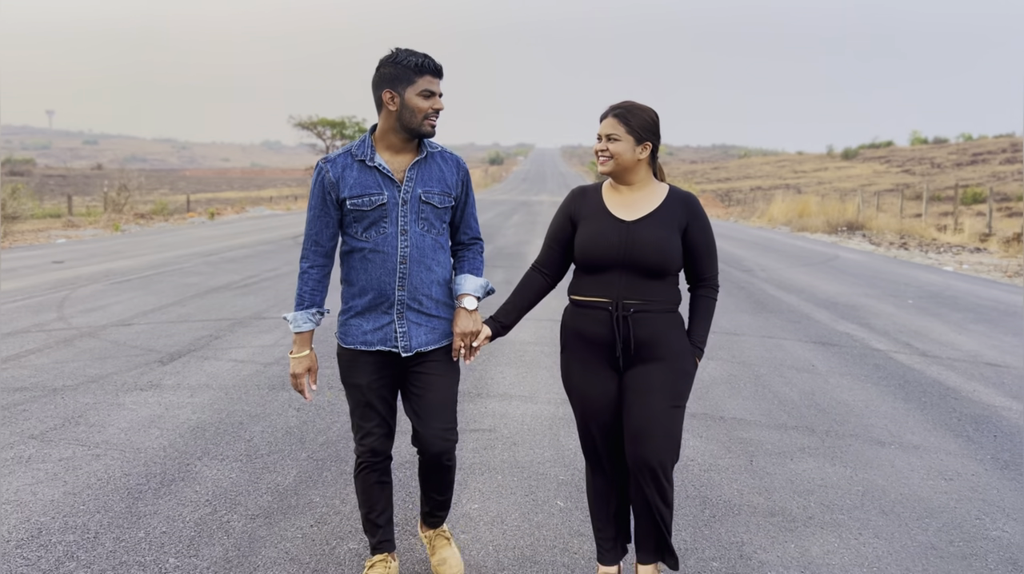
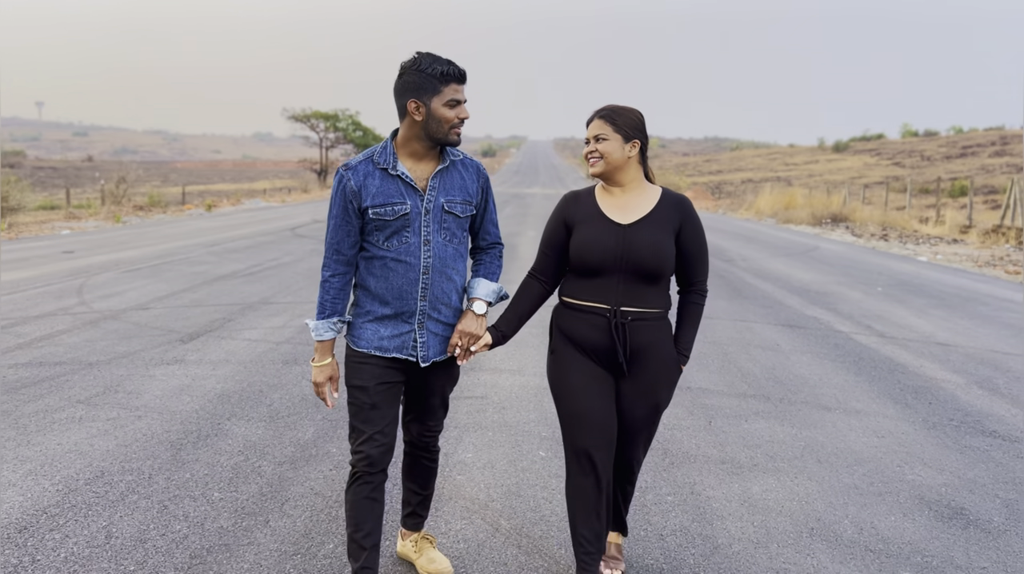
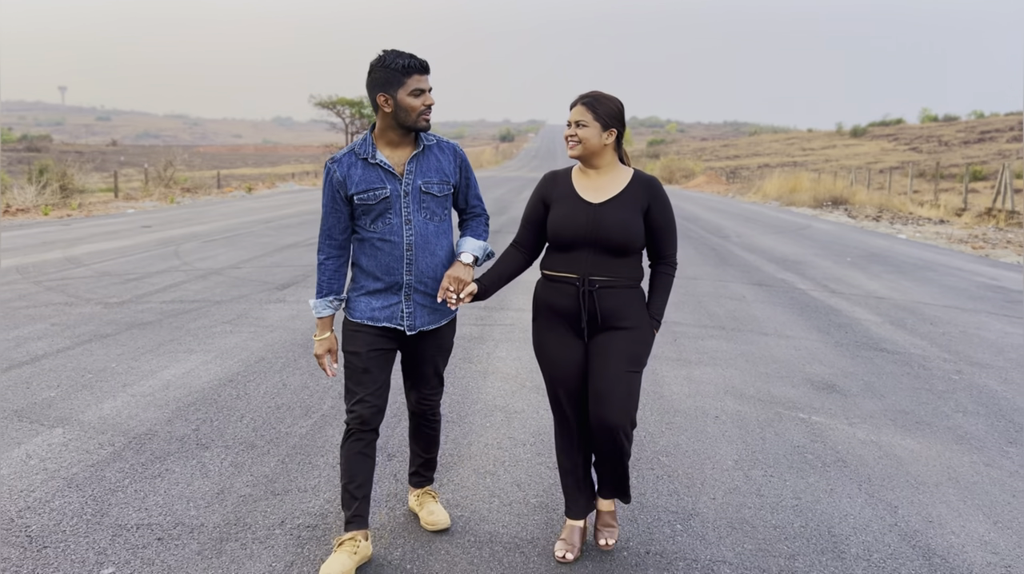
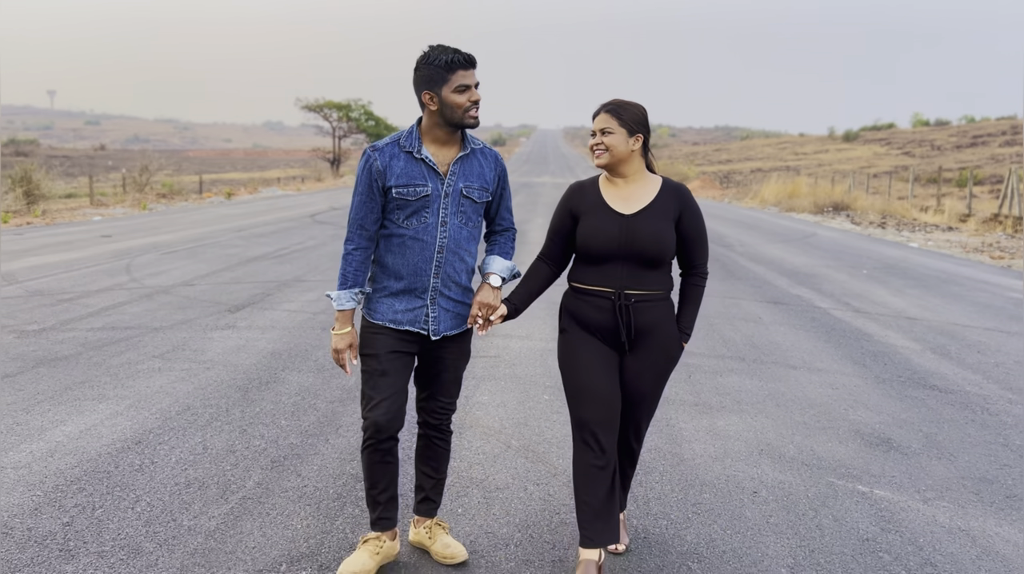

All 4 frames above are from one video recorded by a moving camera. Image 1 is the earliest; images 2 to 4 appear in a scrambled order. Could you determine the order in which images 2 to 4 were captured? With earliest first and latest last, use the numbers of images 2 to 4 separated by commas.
2, 4, 3
